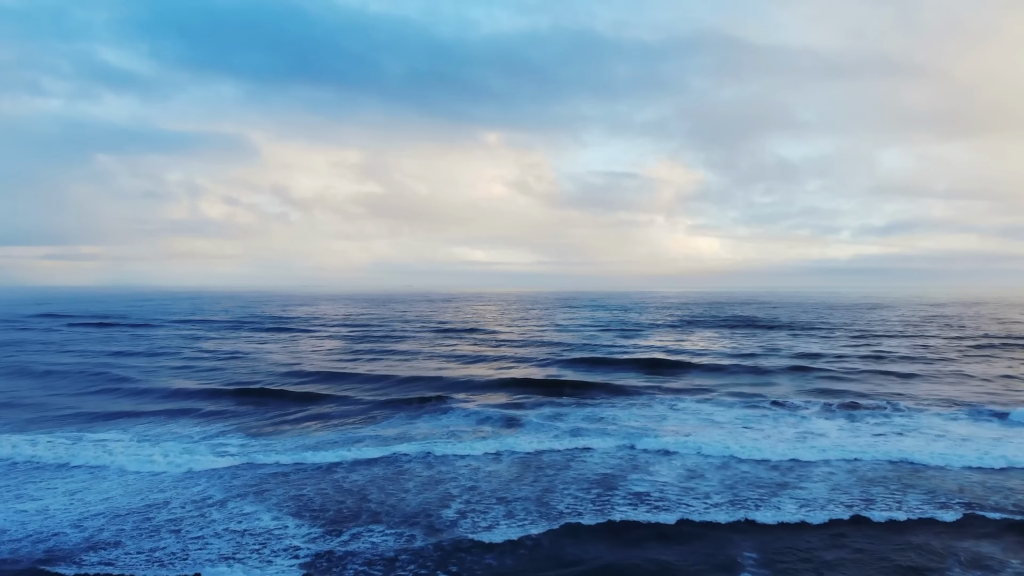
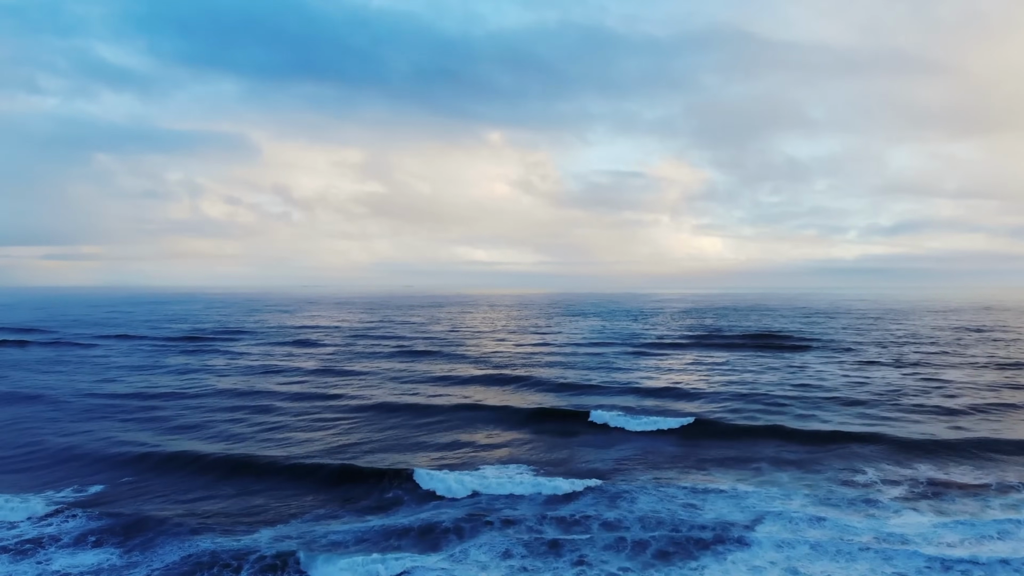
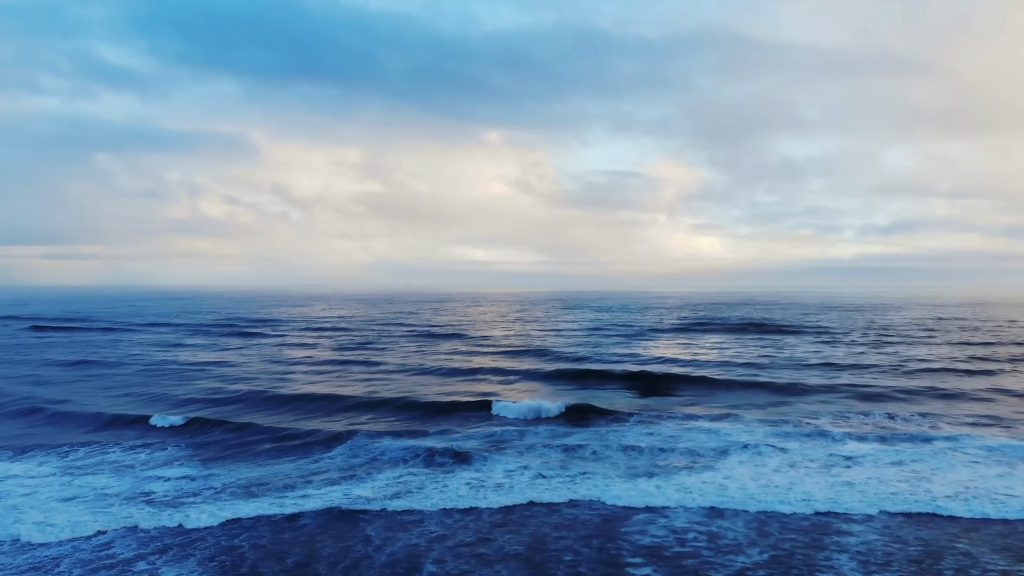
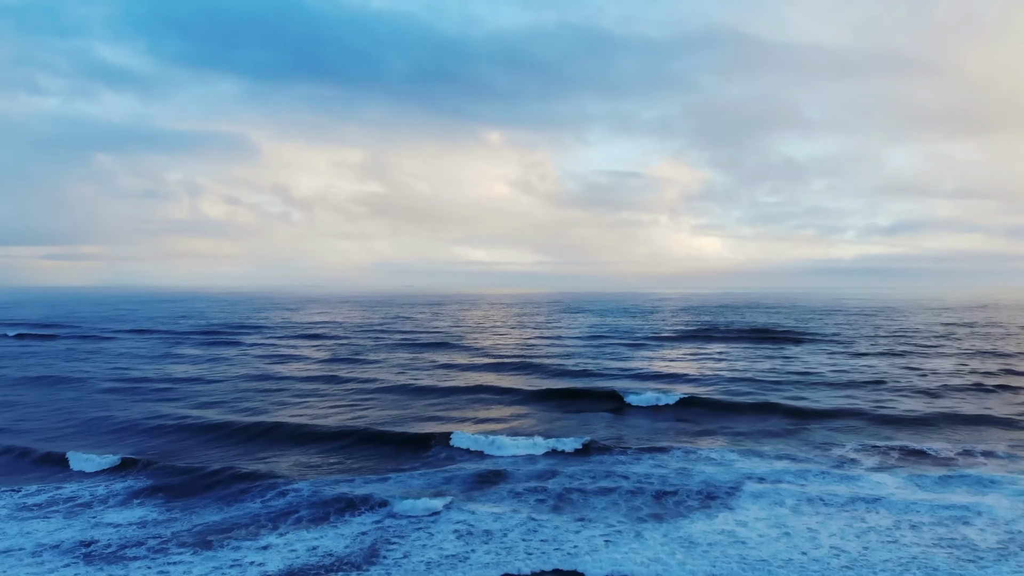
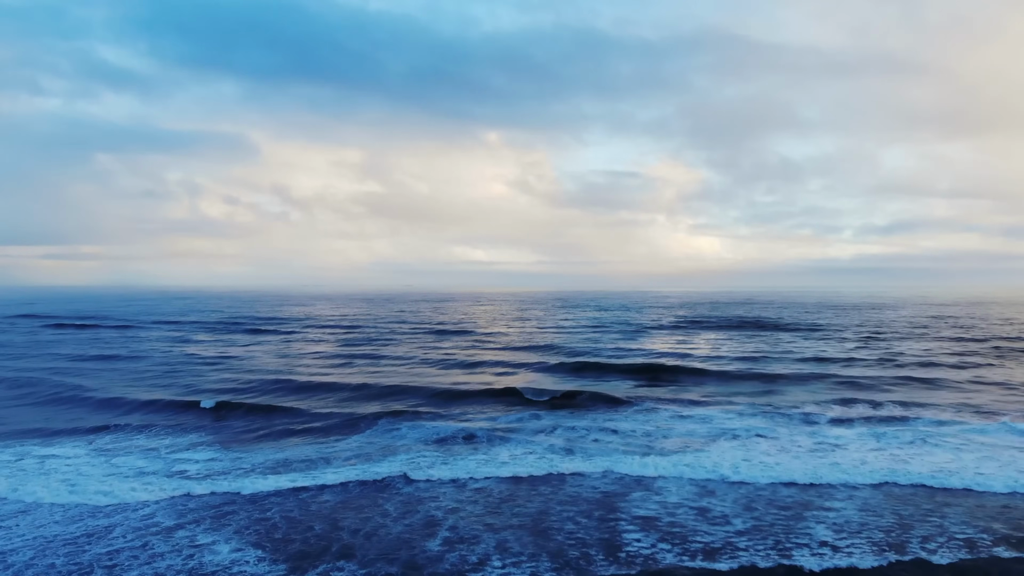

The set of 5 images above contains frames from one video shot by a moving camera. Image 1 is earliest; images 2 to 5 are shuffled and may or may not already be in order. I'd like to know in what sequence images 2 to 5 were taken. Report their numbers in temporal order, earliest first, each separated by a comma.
5, 3, 4, 2
